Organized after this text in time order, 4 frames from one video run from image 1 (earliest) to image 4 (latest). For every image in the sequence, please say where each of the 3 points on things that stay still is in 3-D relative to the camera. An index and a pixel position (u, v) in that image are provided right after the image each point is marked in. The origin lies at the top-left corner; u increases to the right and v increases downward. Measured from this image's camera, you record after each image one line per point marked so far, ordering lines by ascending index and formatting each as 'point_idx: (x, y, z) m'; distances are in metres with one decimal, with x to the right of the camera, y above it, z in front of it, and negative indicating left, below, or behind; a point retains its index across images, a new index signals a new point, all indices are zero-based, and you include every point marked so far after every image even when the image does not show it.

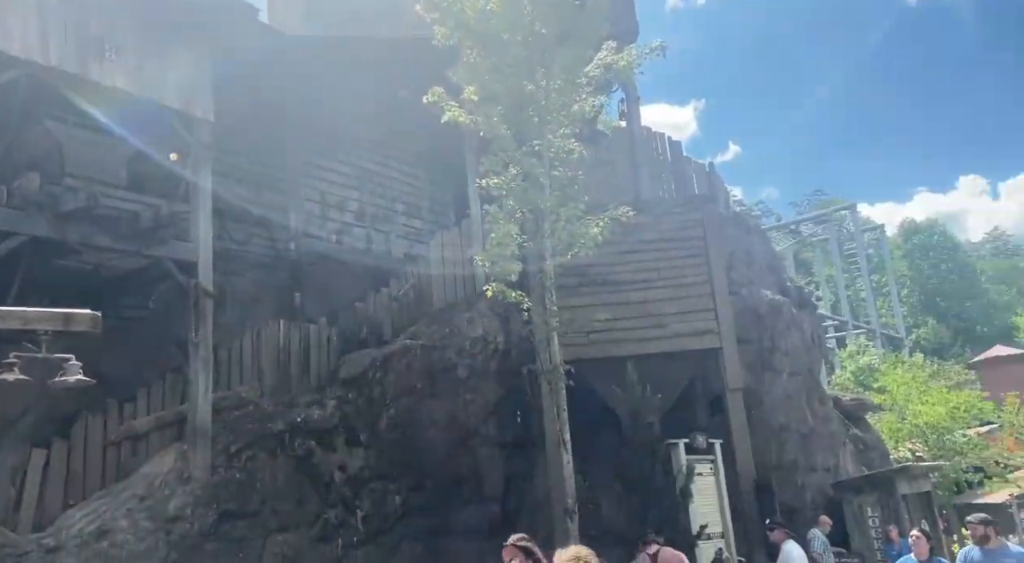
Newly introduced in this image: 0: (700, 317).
0: (+3.2, -0.6, +13.7) m
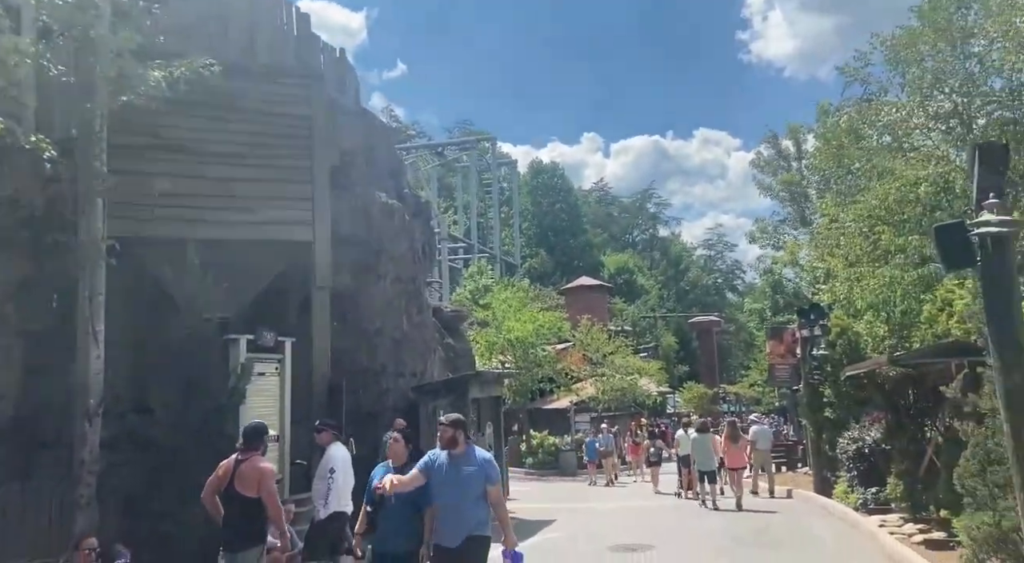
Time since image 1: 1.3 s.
0: (-3.4, +1.1, +12.8) m
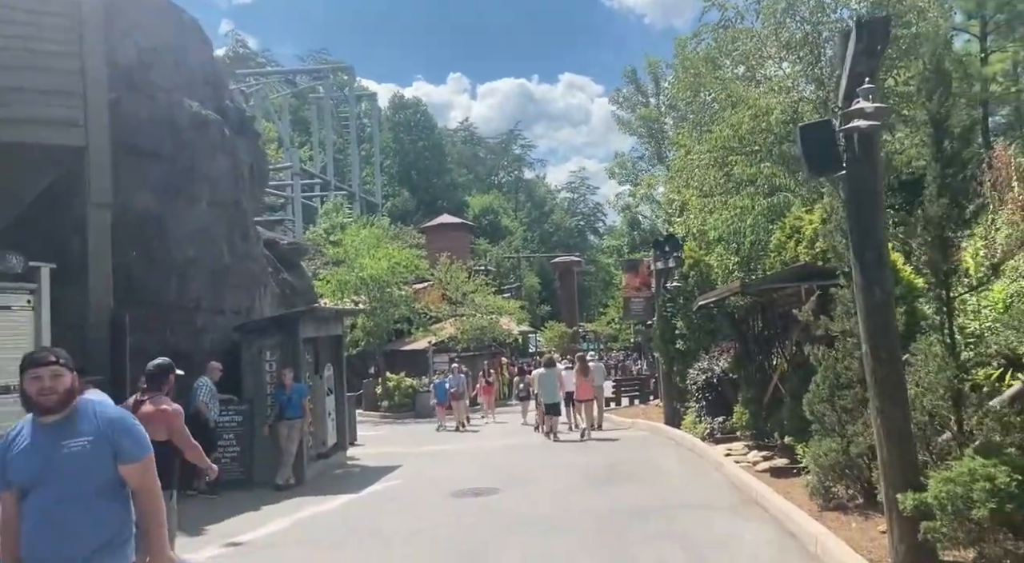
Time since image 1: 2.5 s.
0: (-5.7, +2.2, +10.7) m
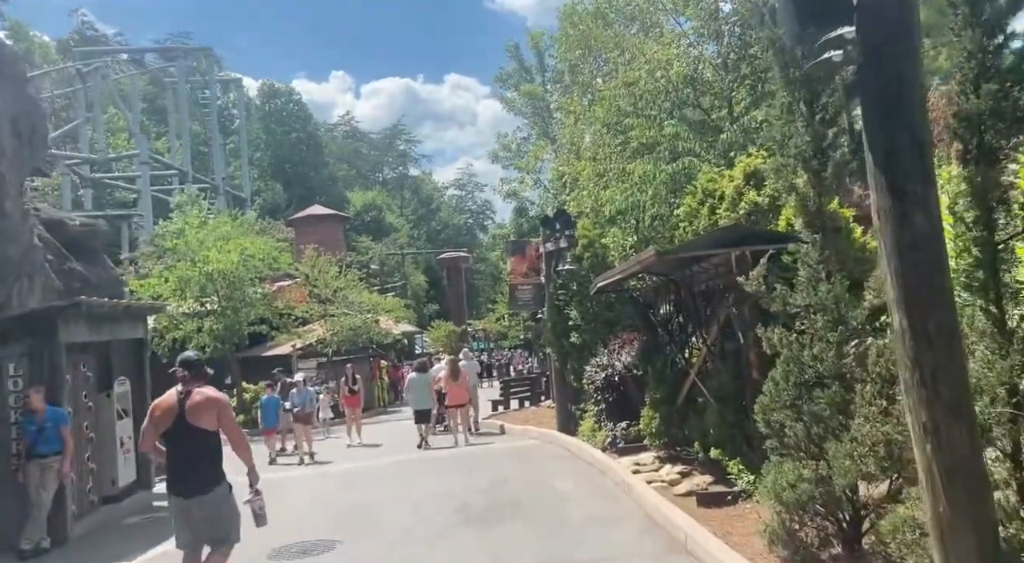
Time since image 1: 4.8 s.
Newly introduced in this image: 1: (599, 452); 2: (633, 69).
0: (-7.3, +2.3, +6.7) m
1: (+1.4, -2.7, +12.6) m
2: (+2.5, +4.3, +16.5) m
